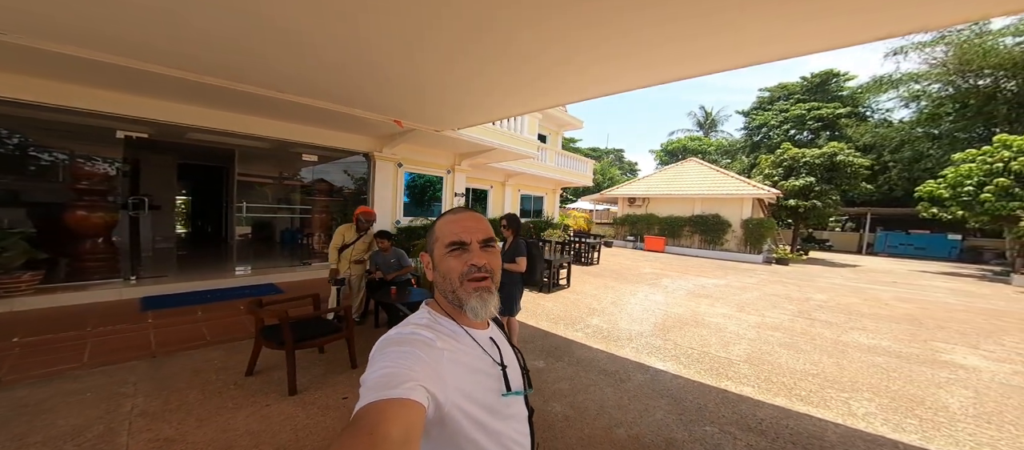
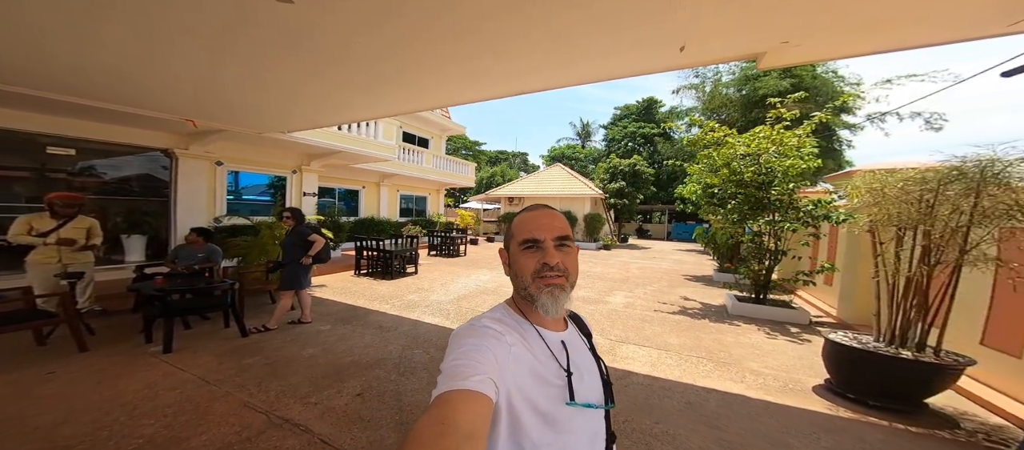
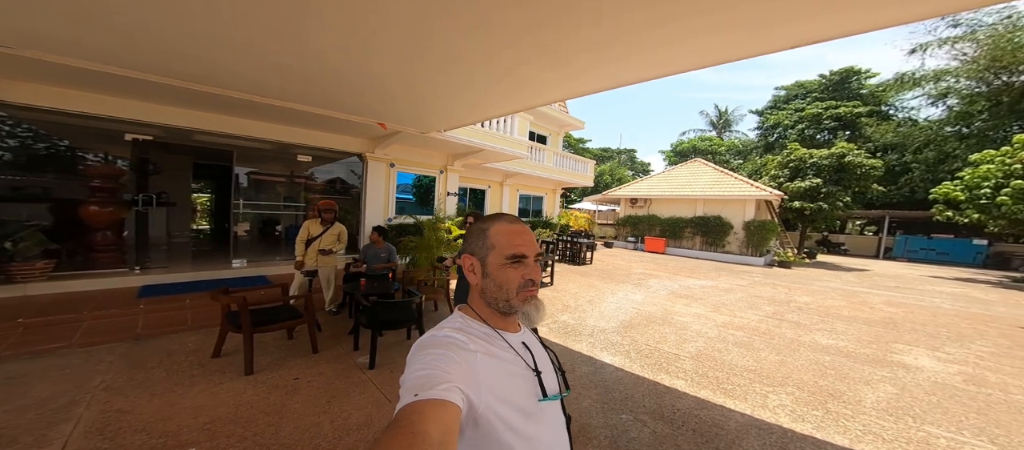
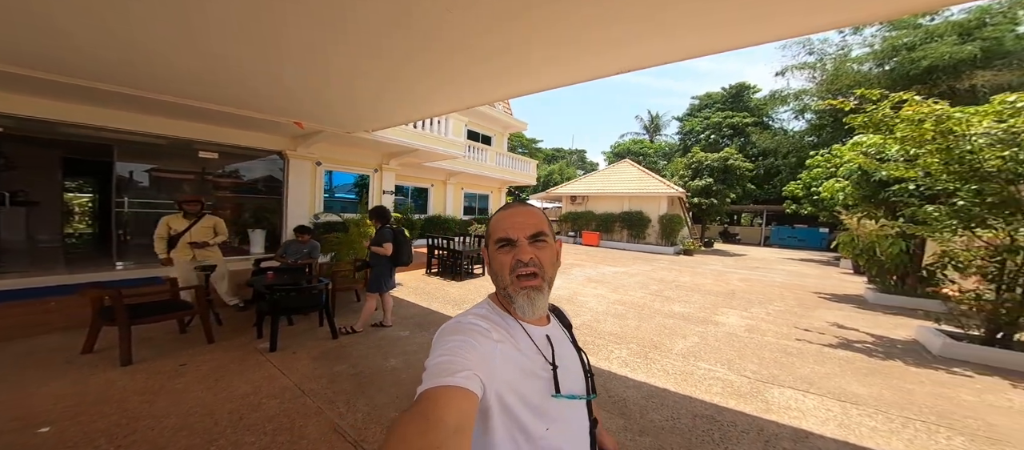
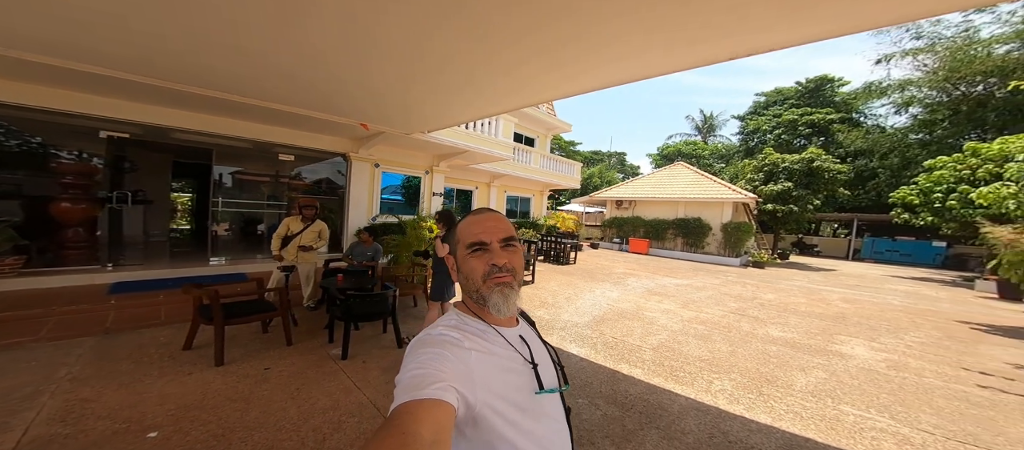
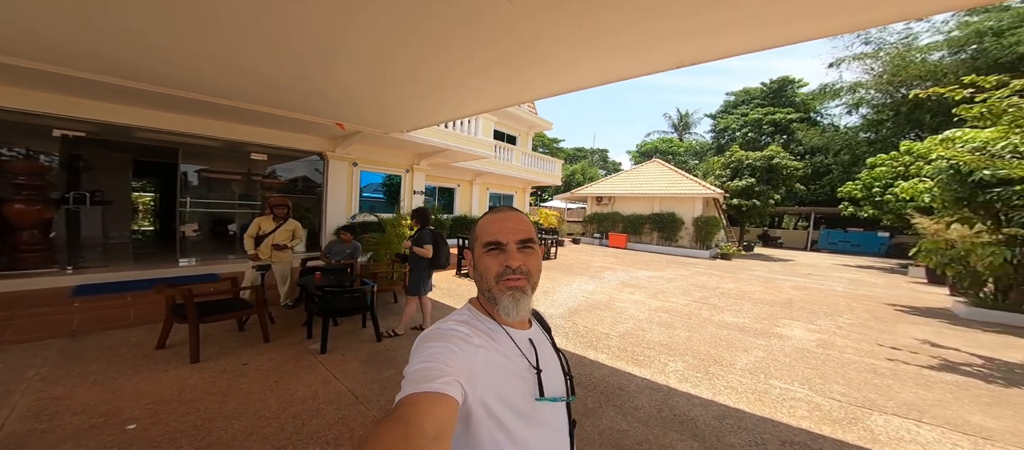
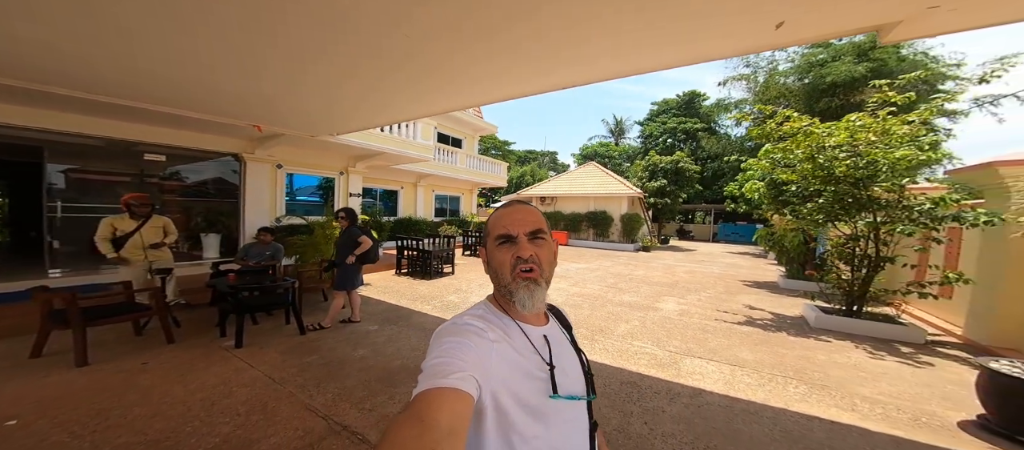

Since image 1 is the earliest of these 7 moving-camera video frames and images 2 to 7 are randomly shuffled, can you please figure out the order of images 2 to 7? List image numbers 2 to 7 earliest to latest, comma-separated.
3, 5, 6, 4, 7, 2
